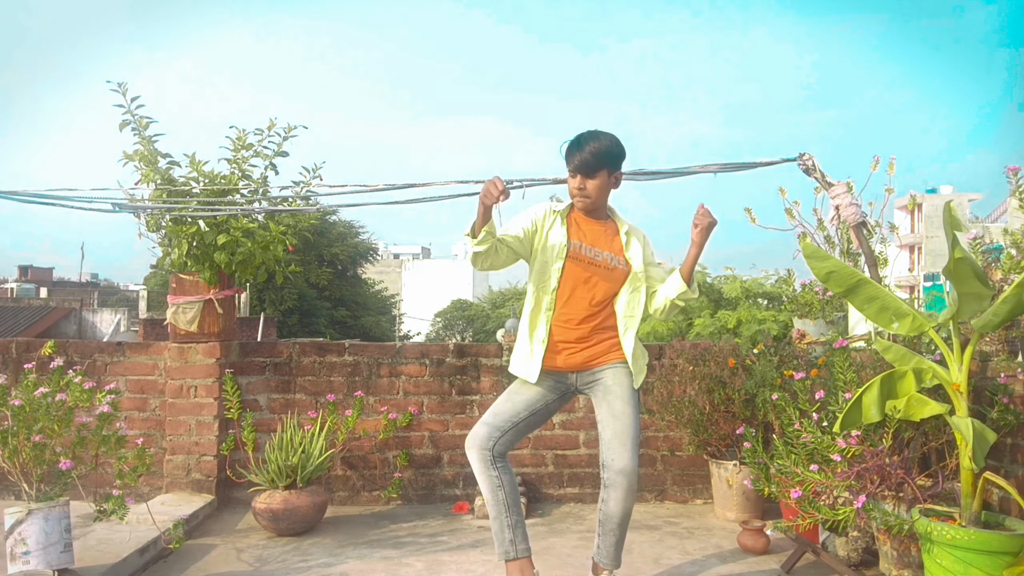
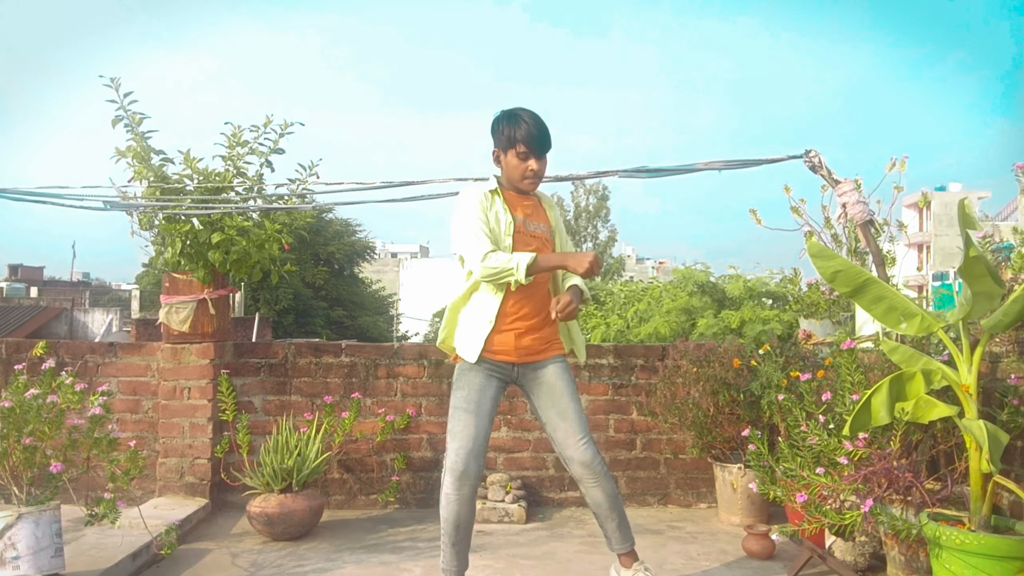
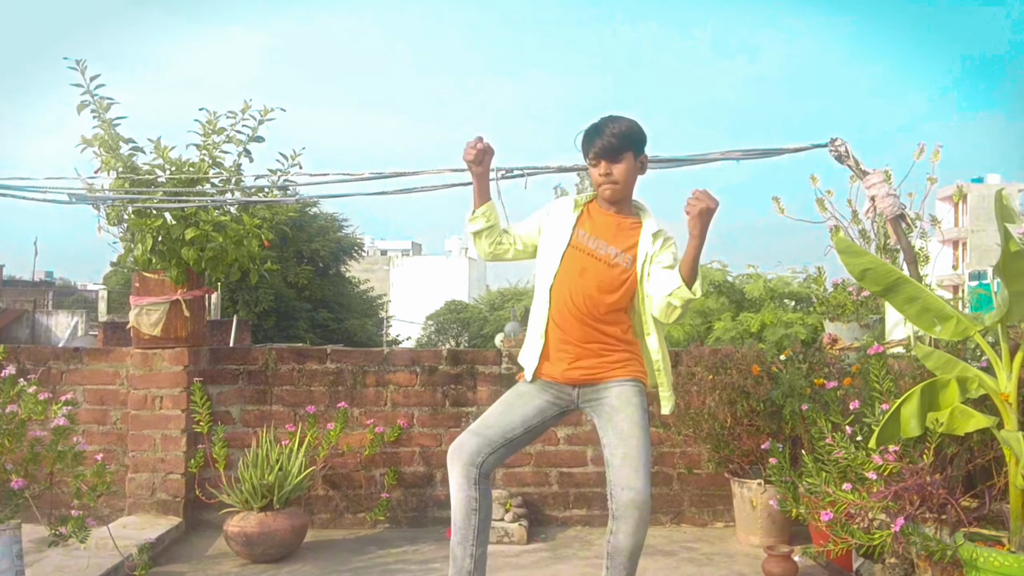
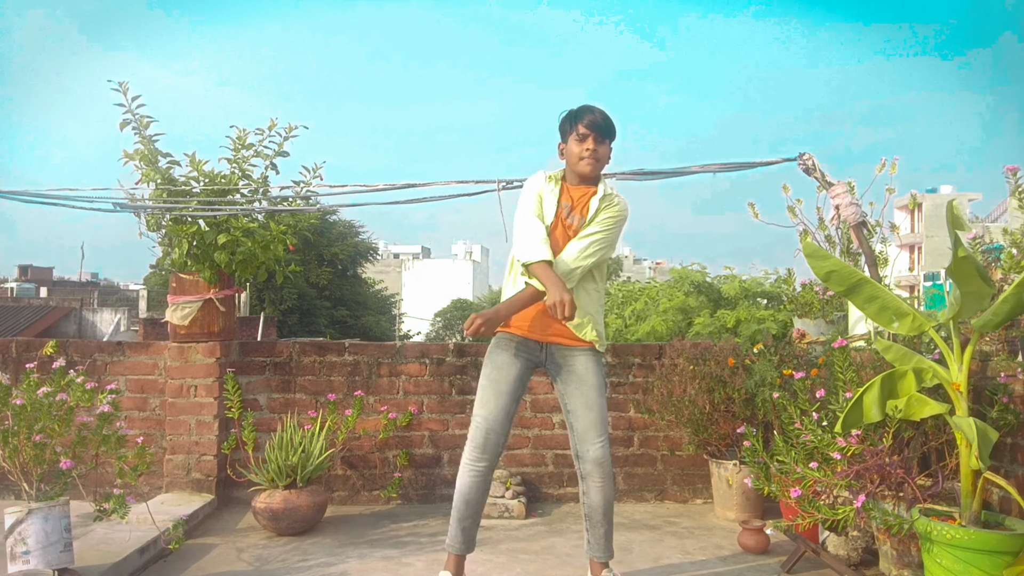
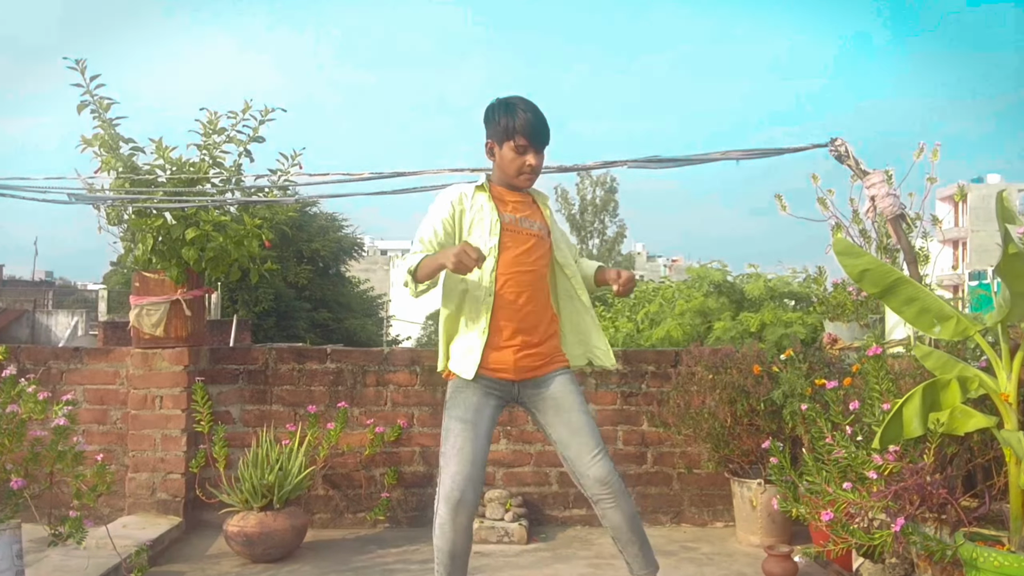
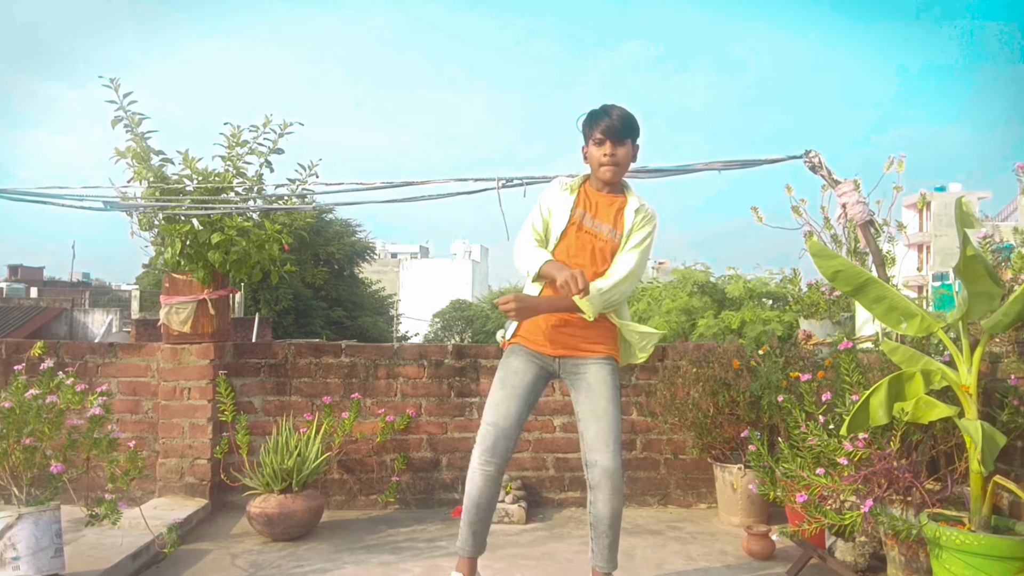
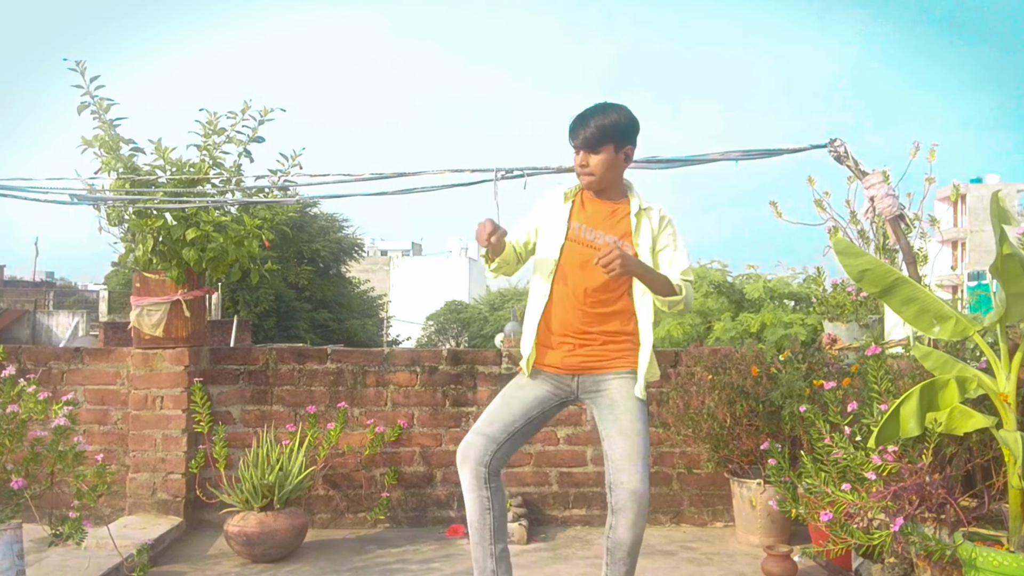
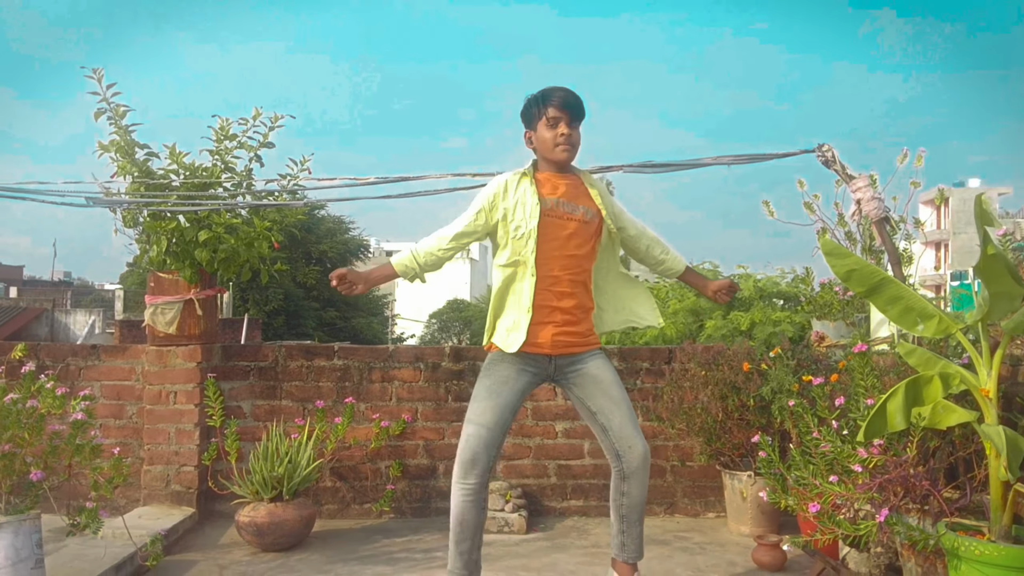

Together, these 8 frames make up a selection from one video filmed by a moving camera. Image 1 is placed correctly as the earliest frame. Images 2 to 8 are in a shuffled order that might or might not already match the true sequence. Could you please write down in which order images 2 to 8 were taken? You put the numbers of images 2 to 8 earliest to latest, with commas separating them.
7, 6, 3, 4, 5, 2, 8
